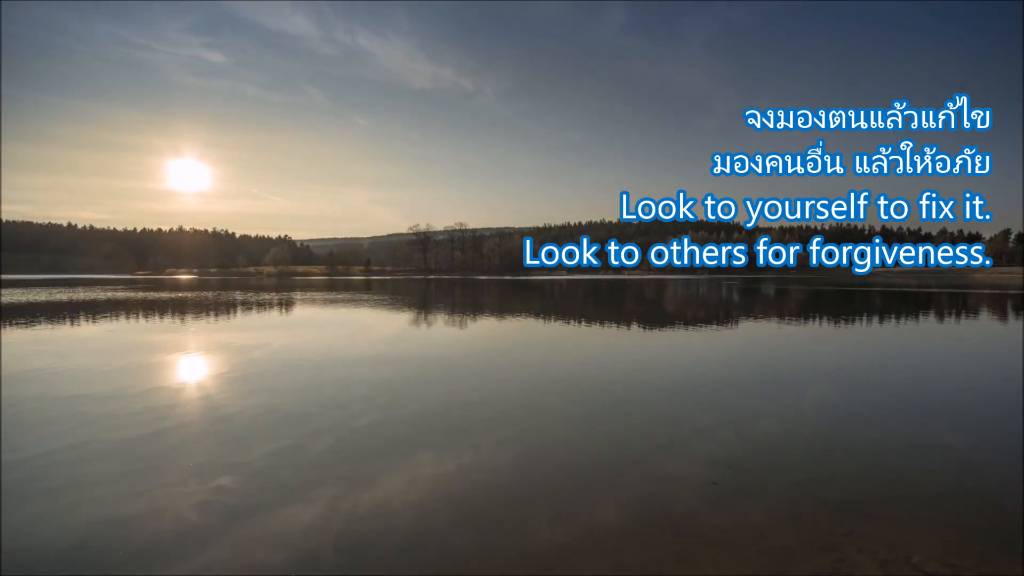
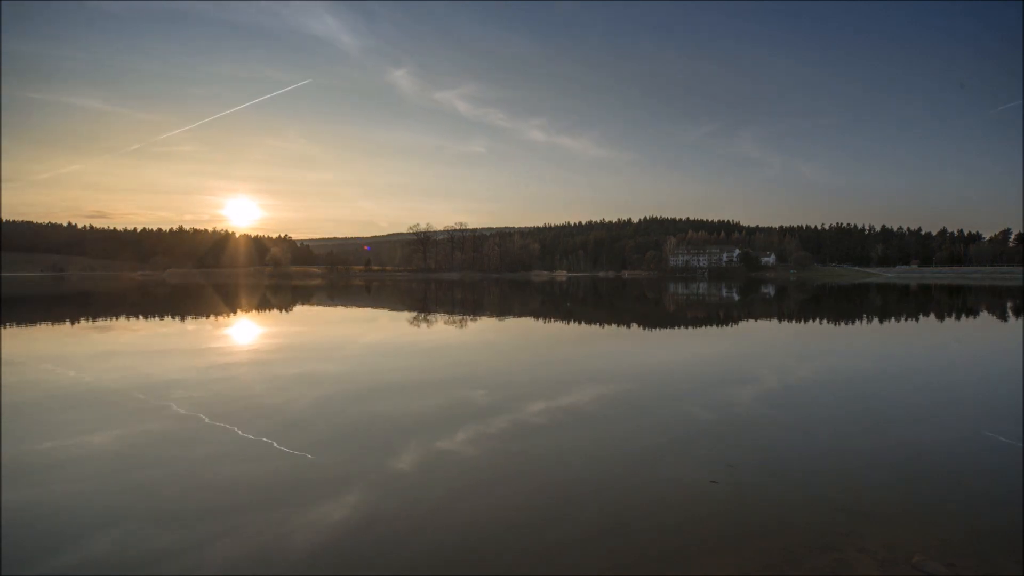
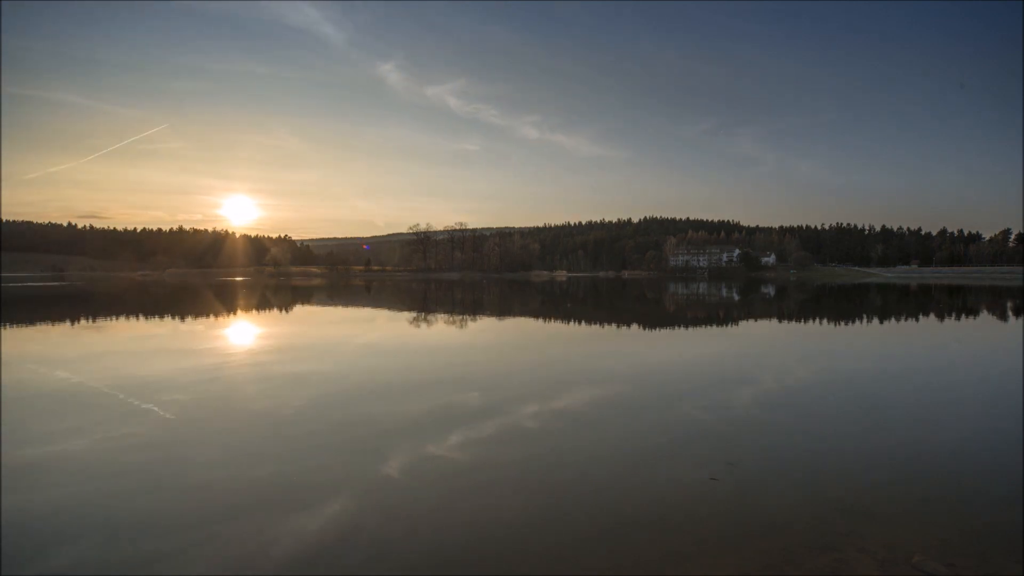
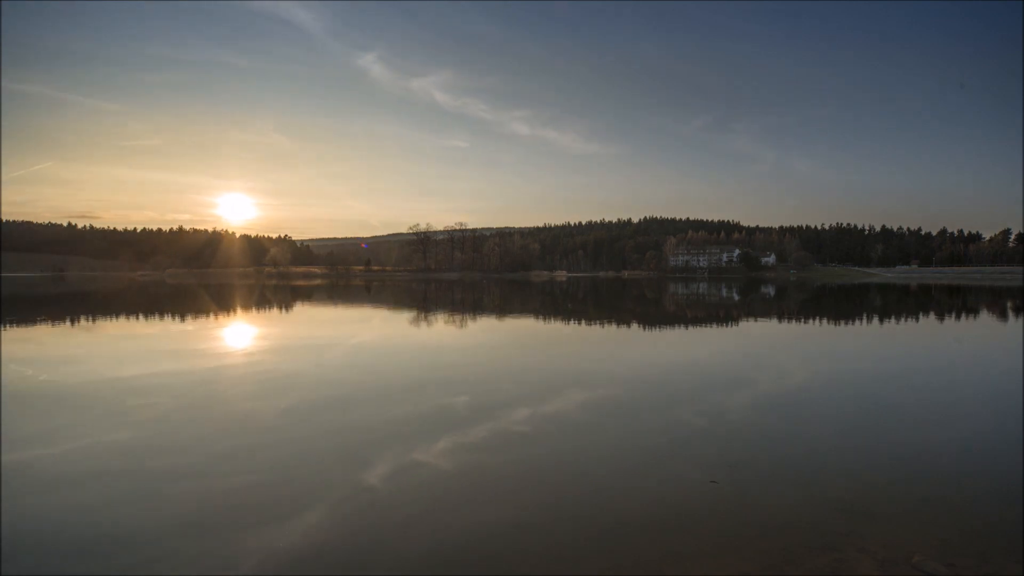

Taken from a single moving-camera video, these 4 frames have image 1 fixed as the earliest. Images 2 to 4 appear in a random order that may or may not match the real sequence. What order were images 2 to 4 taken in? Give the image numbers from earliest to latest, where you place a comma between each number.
4, 3, 2
